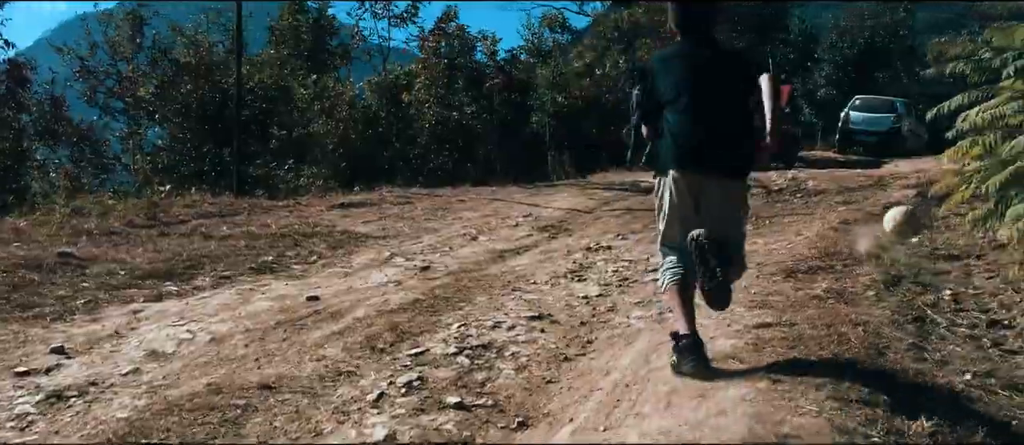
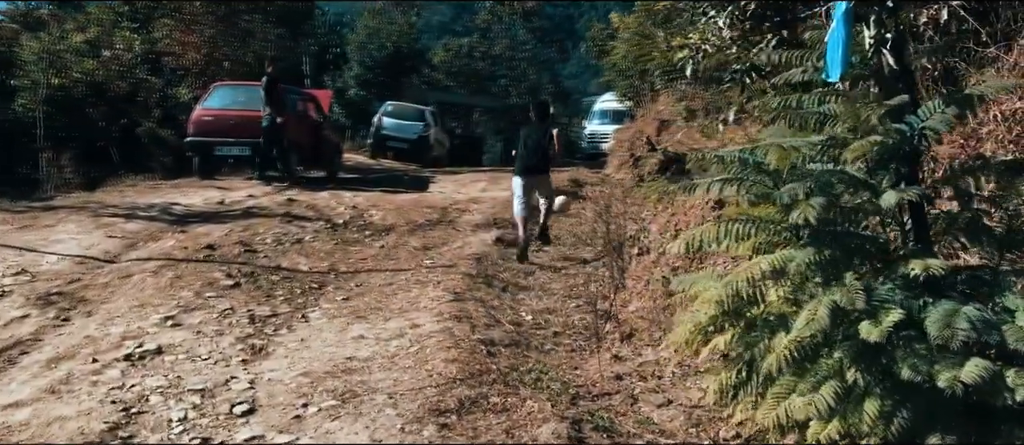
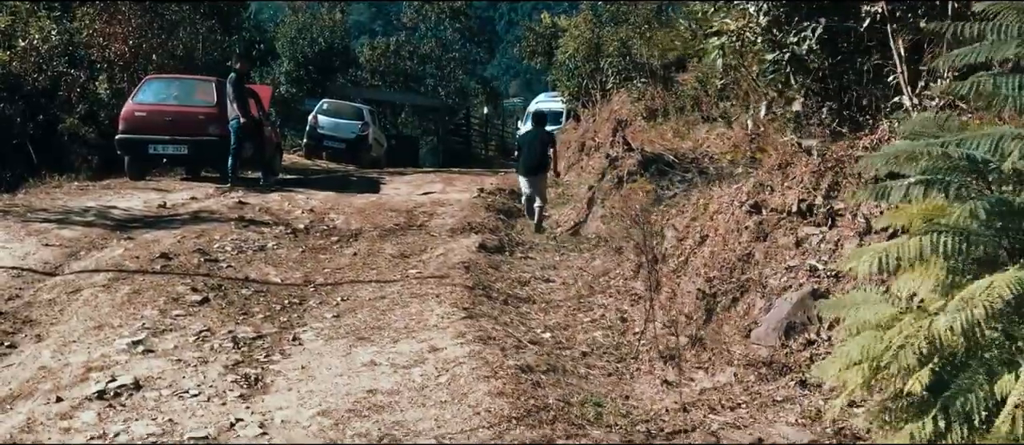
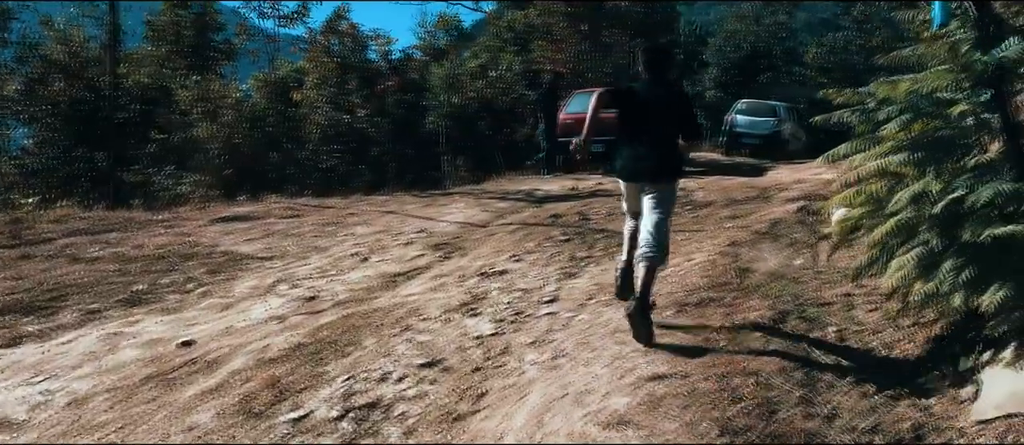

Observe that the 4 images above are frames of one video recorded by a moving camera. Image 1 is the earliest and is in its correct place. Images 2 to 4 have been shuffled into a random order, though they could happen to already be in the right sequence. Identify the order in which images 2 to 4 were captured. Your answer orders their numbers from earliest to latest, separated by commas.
4, 2, 3
